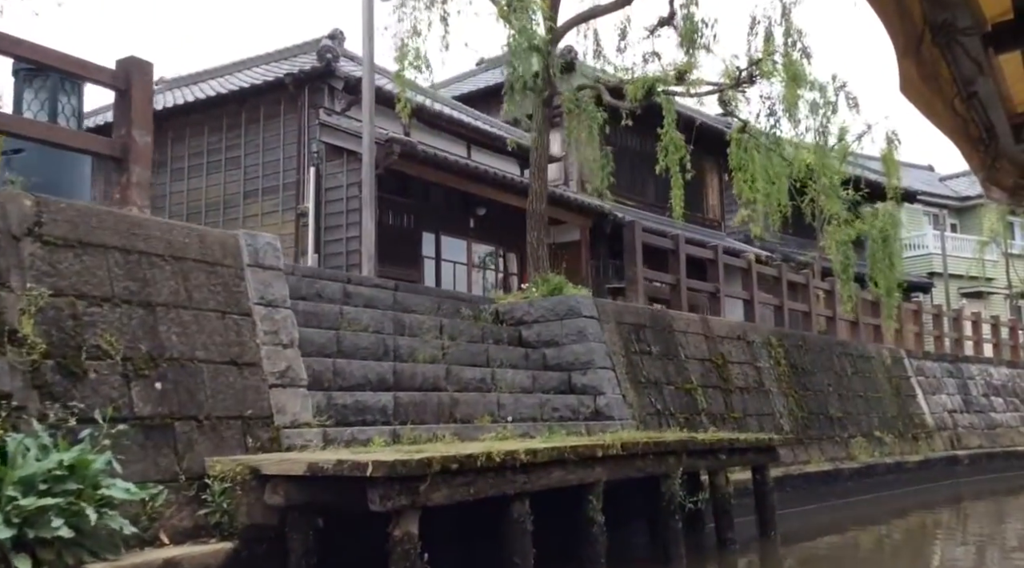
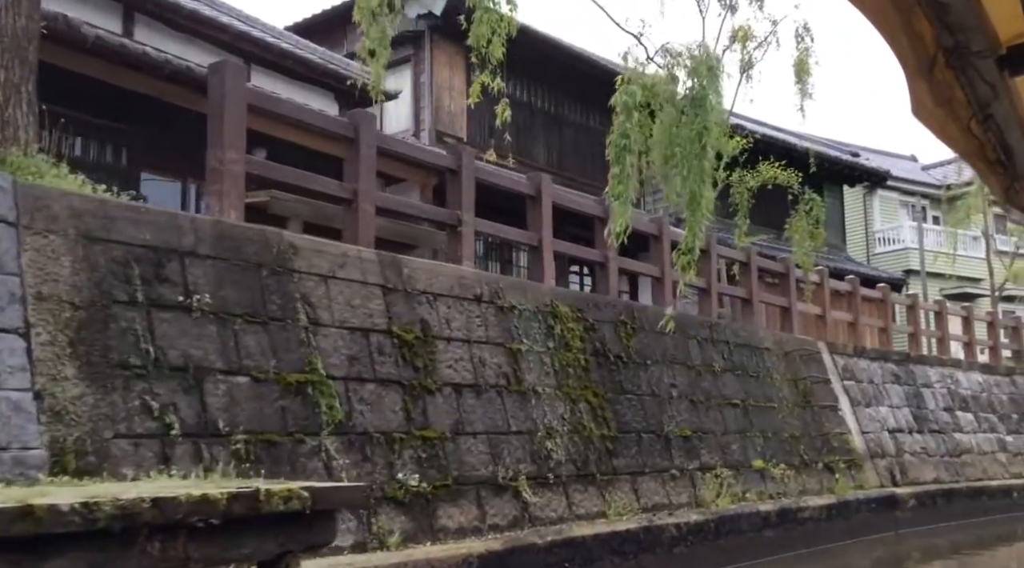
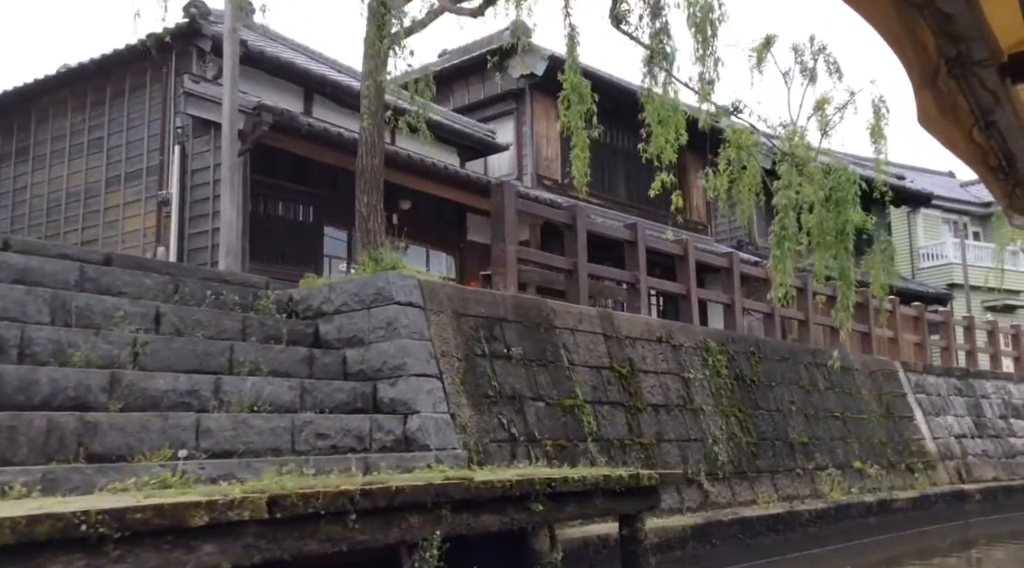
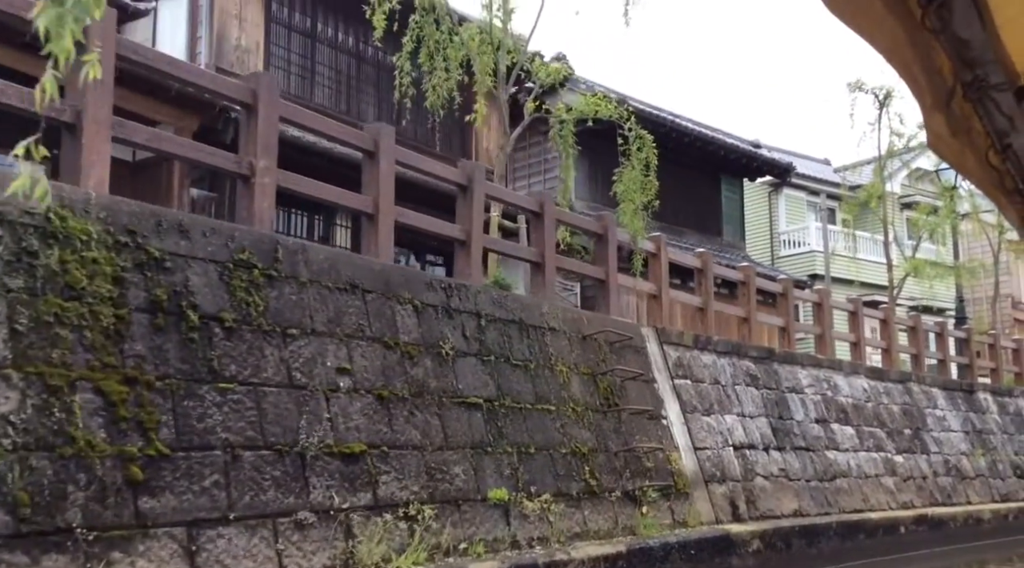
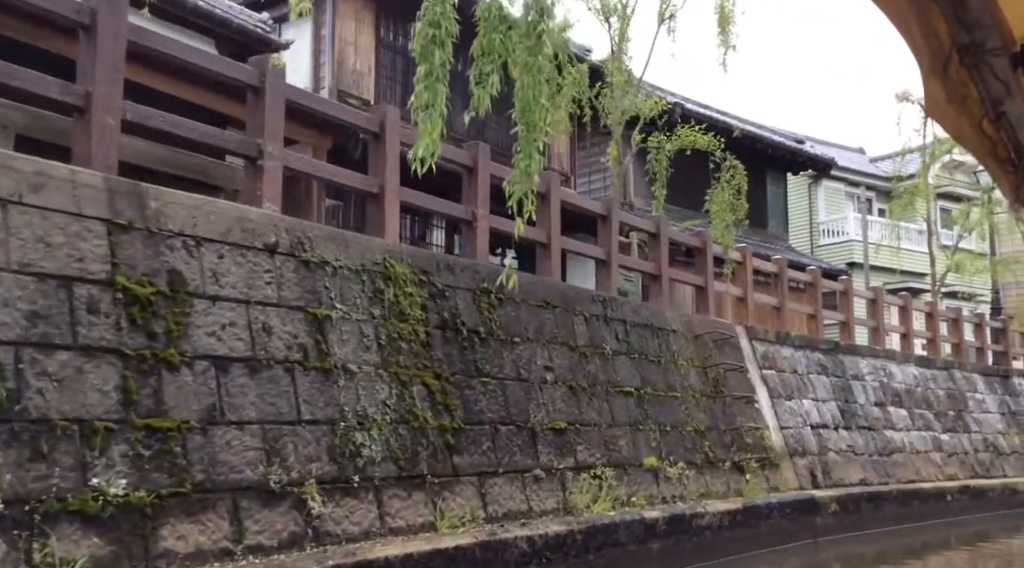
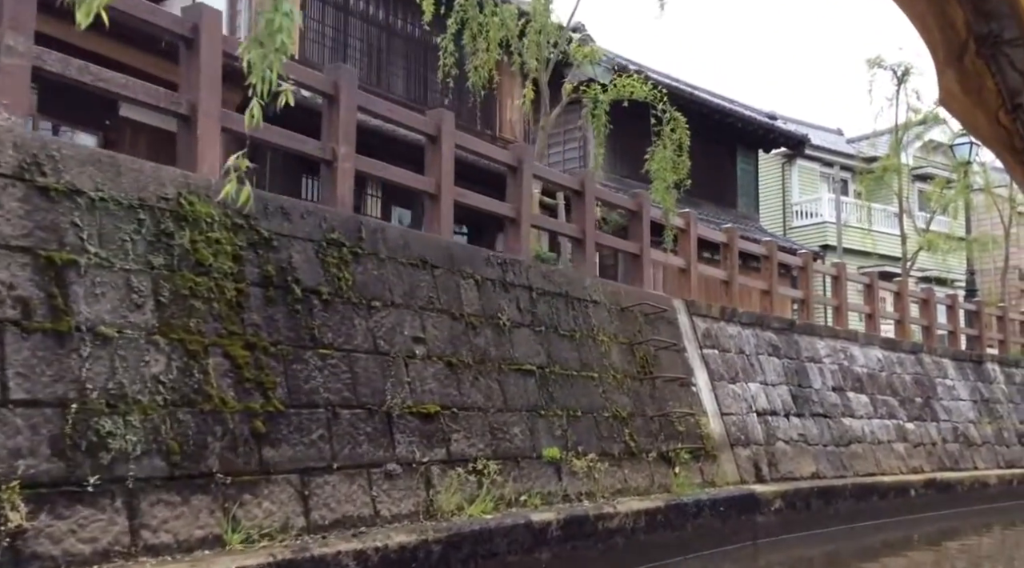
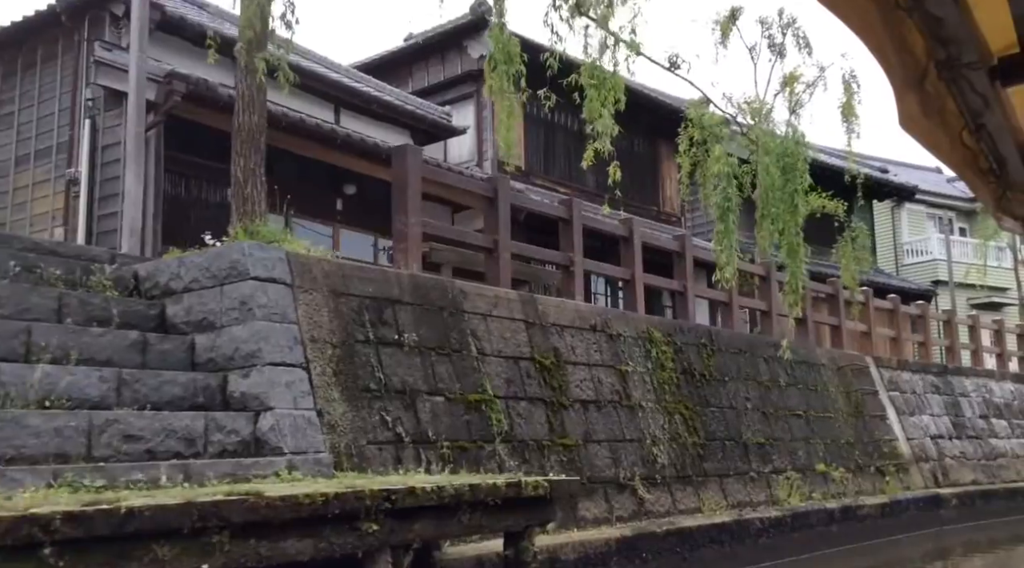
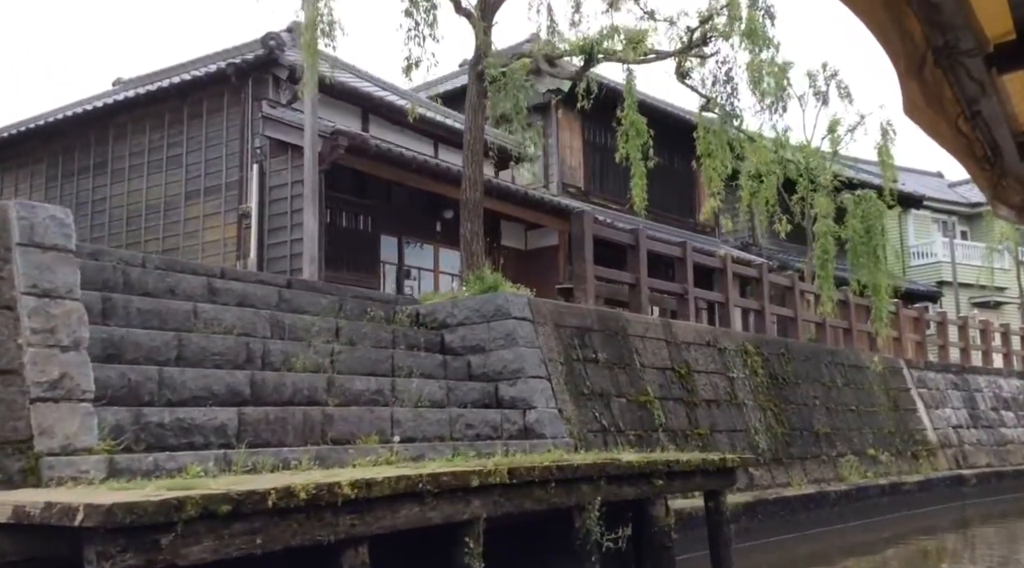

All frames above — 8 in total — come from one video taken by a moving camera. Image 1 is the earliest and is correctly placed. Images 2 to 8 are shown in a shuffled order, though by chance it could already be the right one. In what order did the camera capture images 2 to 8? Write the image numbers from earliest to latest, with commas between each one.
8, 3, 7, 2, 5, 6, 4
